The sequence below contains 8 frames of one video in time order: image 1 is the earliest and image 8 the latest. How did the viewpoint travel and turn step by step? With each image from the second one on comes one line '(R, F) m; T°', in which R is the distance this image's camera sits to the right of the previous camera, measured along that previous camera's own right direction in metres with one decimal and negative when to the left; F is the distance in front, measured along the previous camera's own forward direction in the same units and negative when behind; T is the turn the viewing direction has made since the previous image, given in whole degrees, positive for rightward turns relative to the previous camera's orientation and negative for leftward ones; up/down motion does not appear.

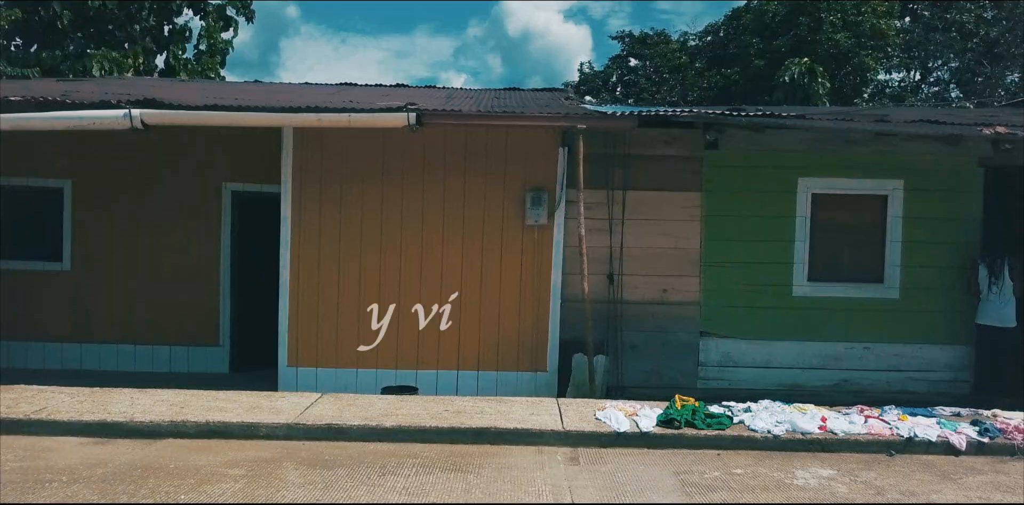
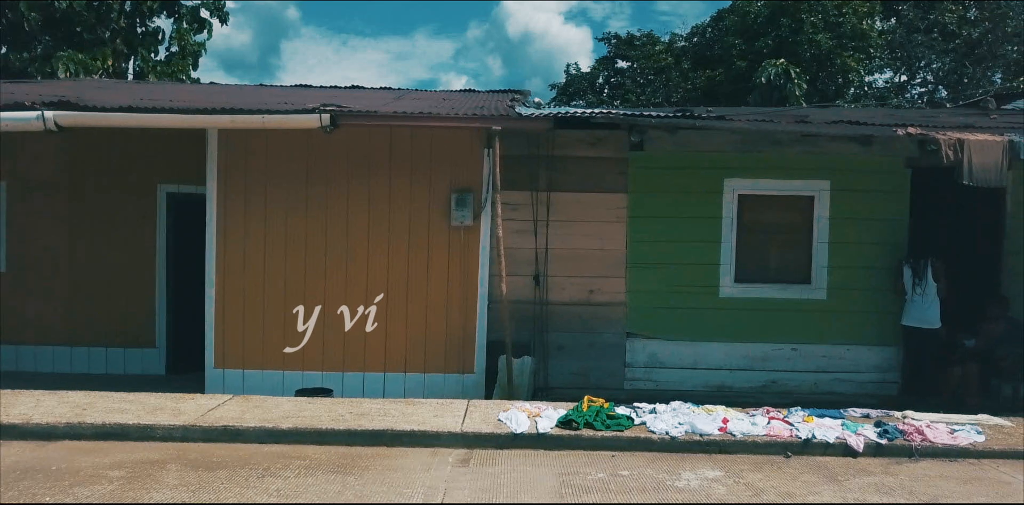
(+0.7, 0.0) m; 0°
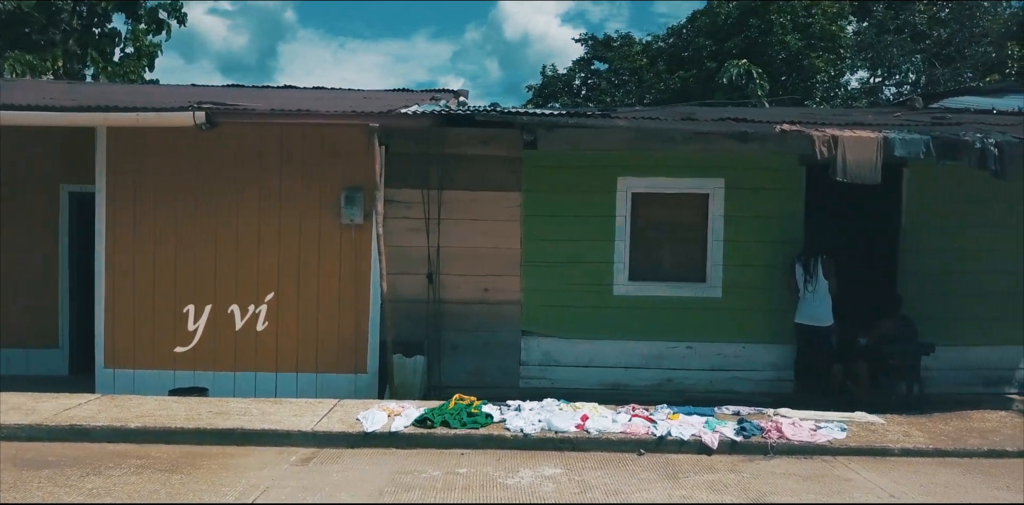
(+1.0, 0.0) m; 0°
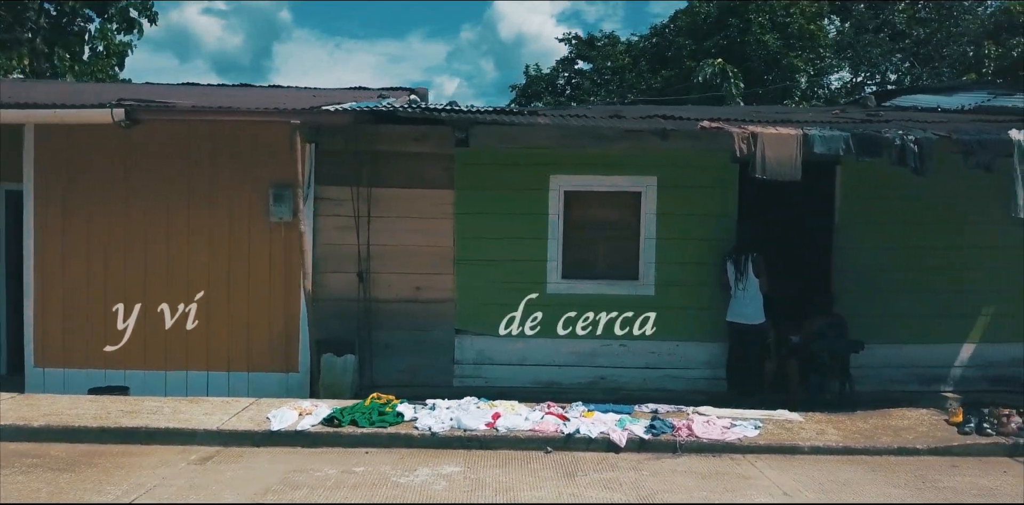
(+0.6, 0.0) m; 0°
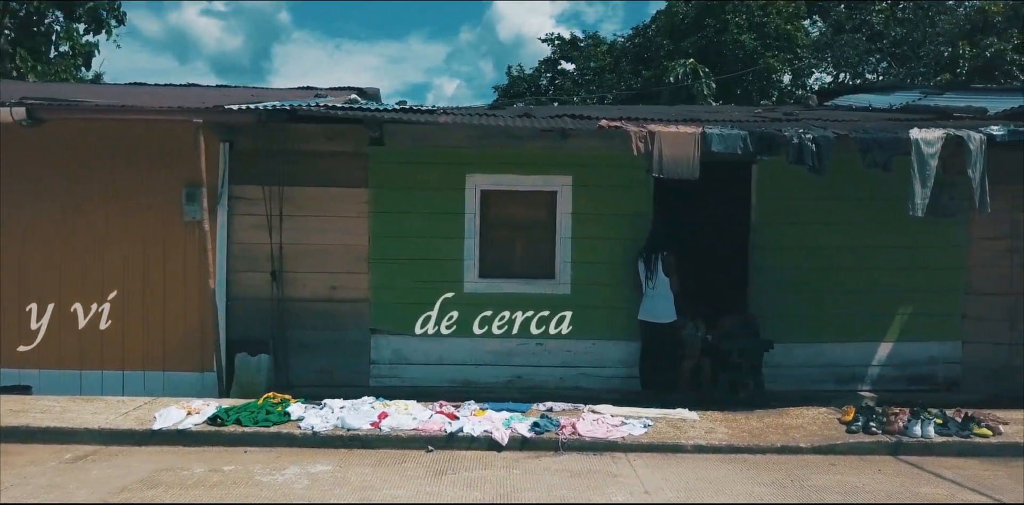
(+0.8, 0.0) m; 0°
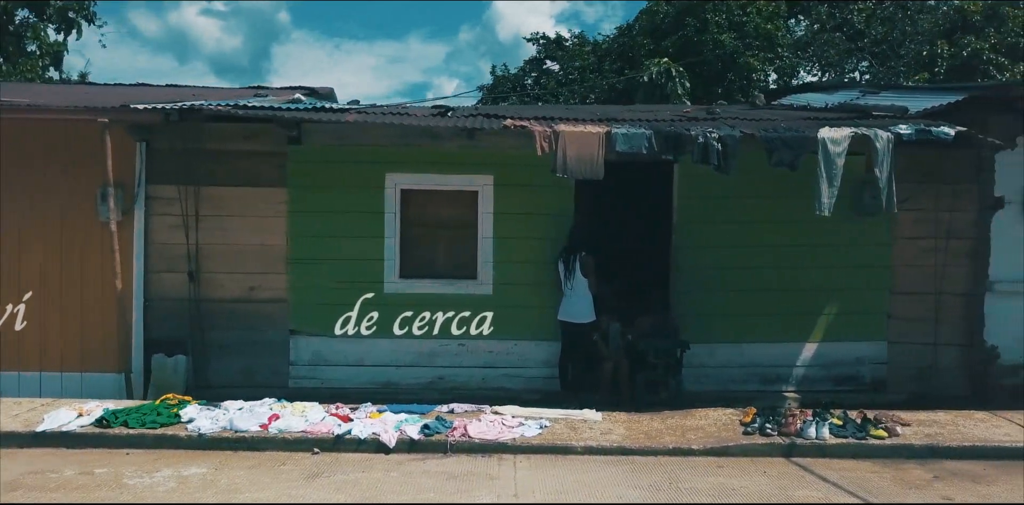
(+0.8, +0.1) m; 0°
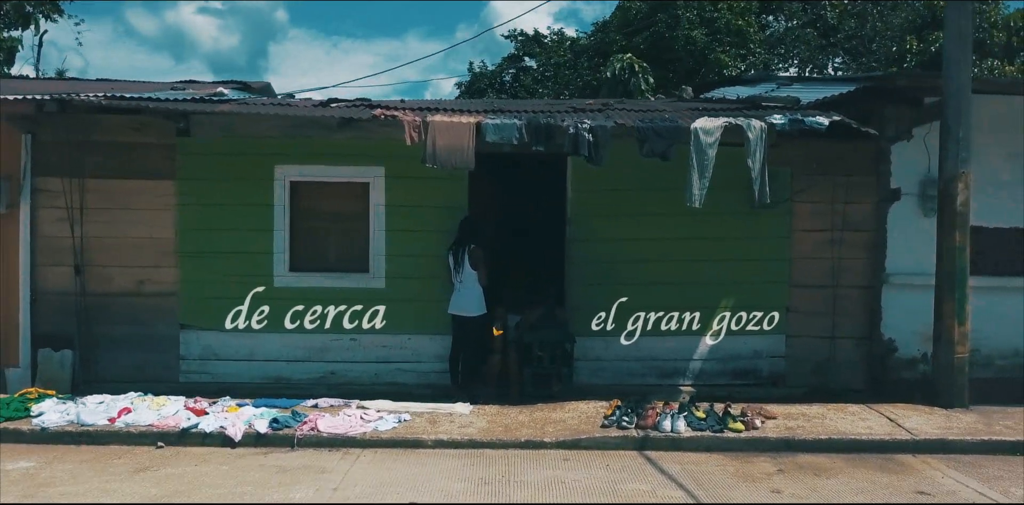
(+1.0, +0.1) m; 0°
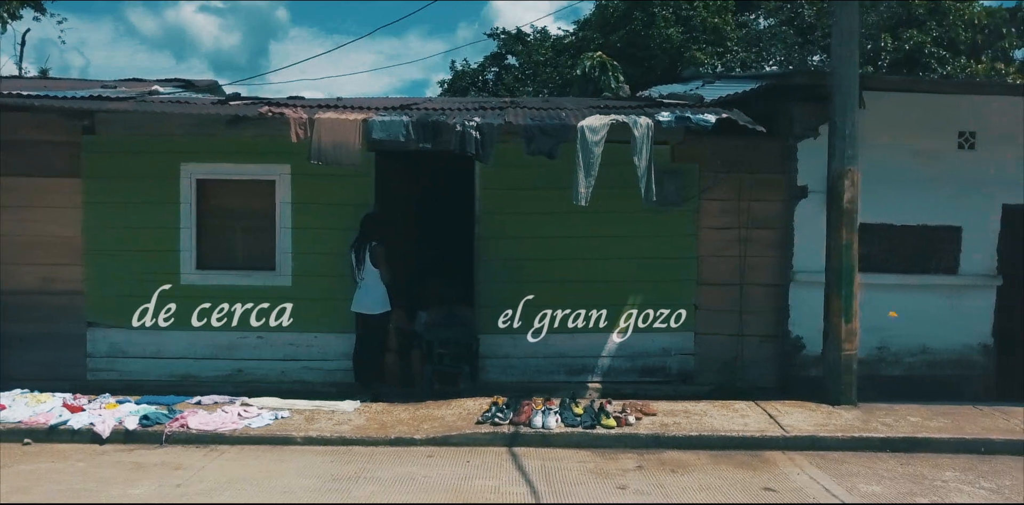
(+0.9, 0.0) m; 0°
